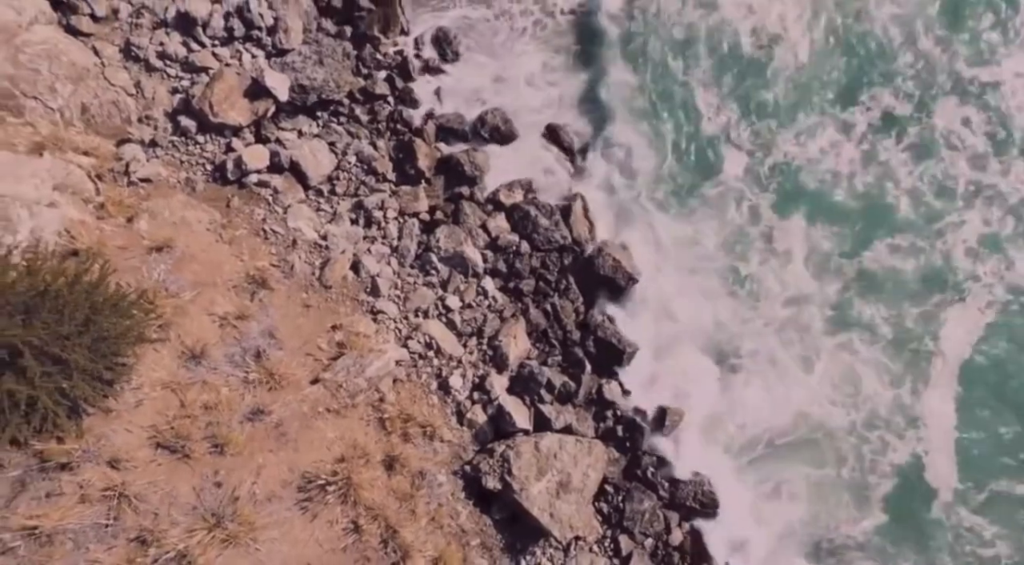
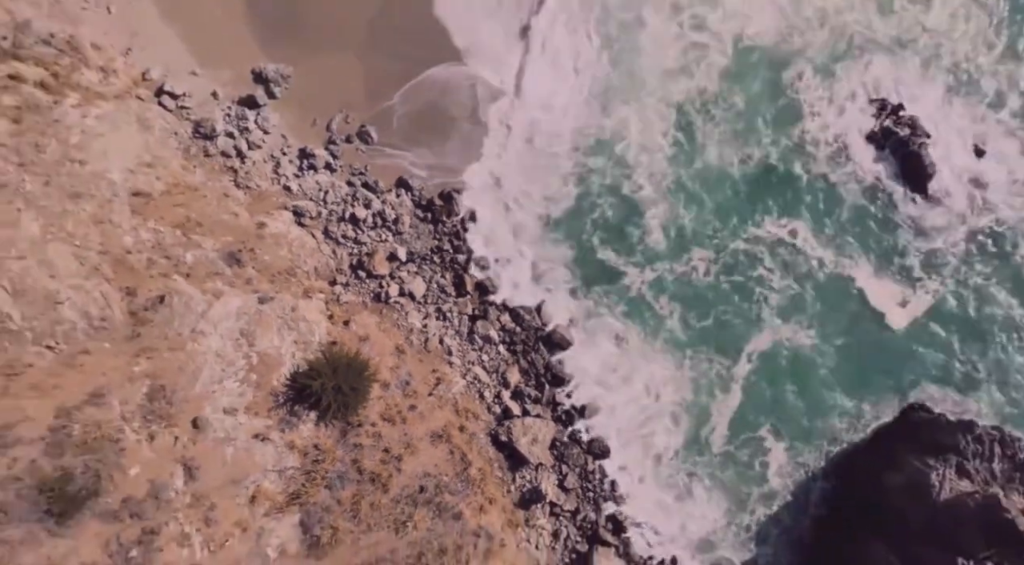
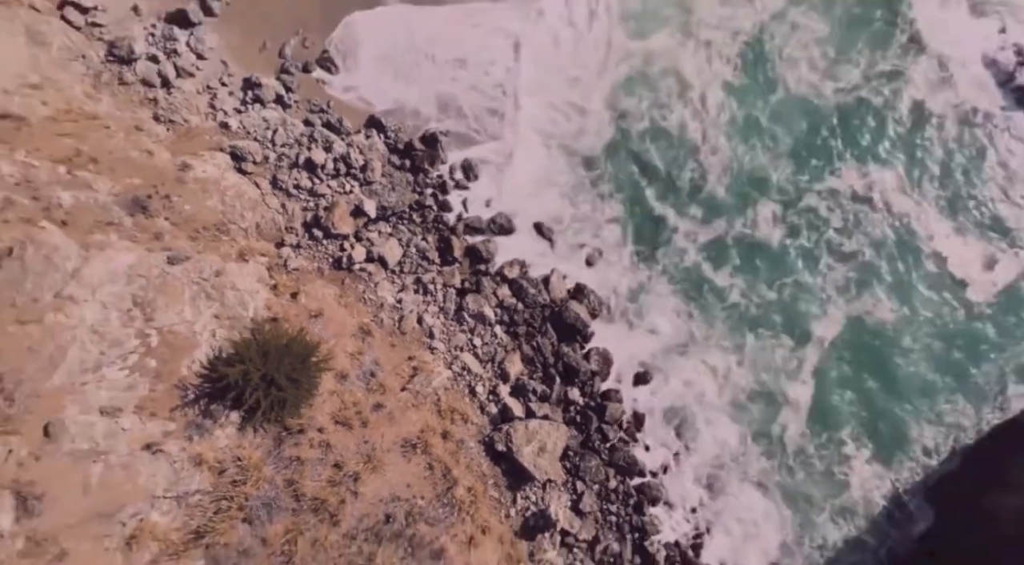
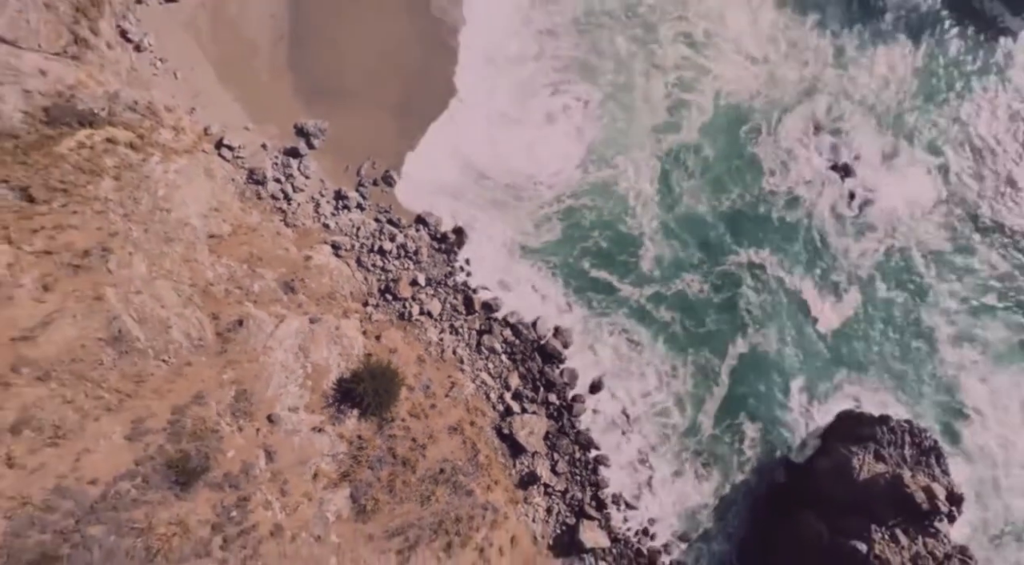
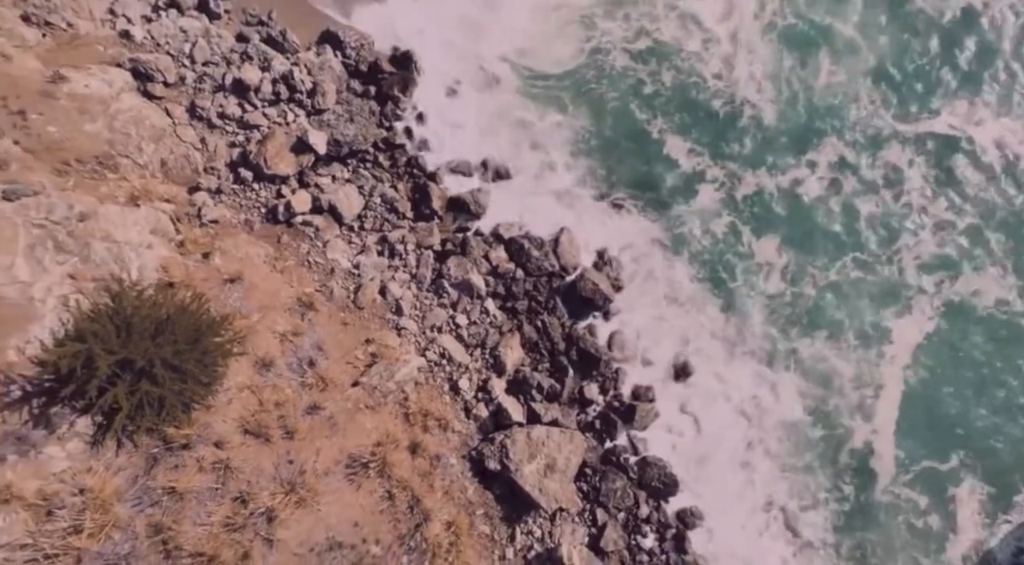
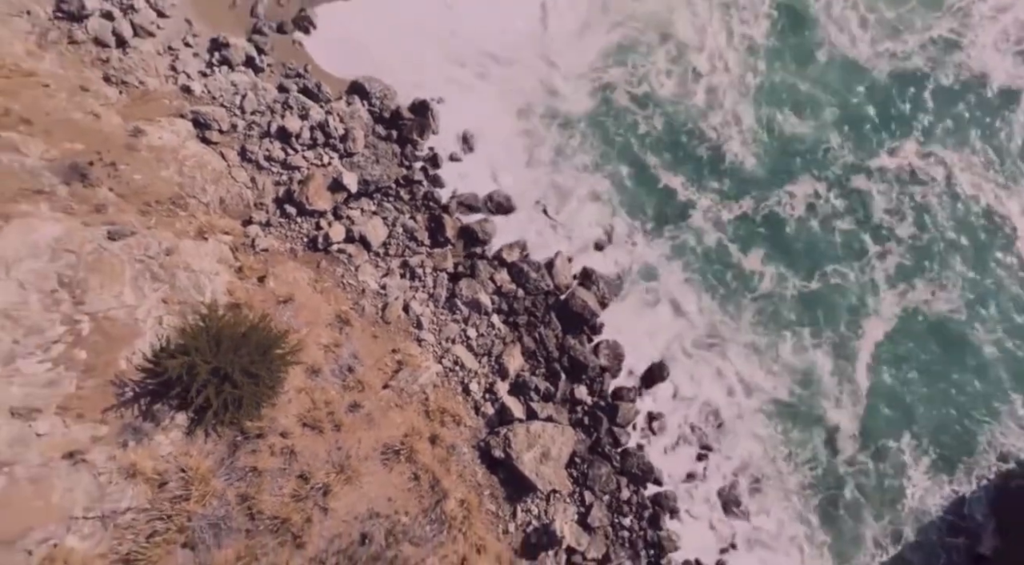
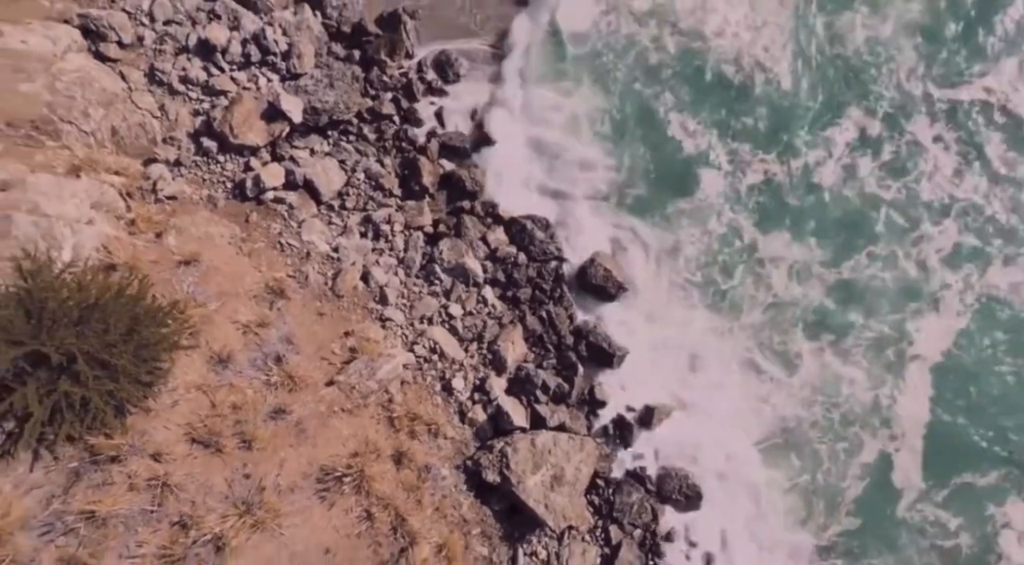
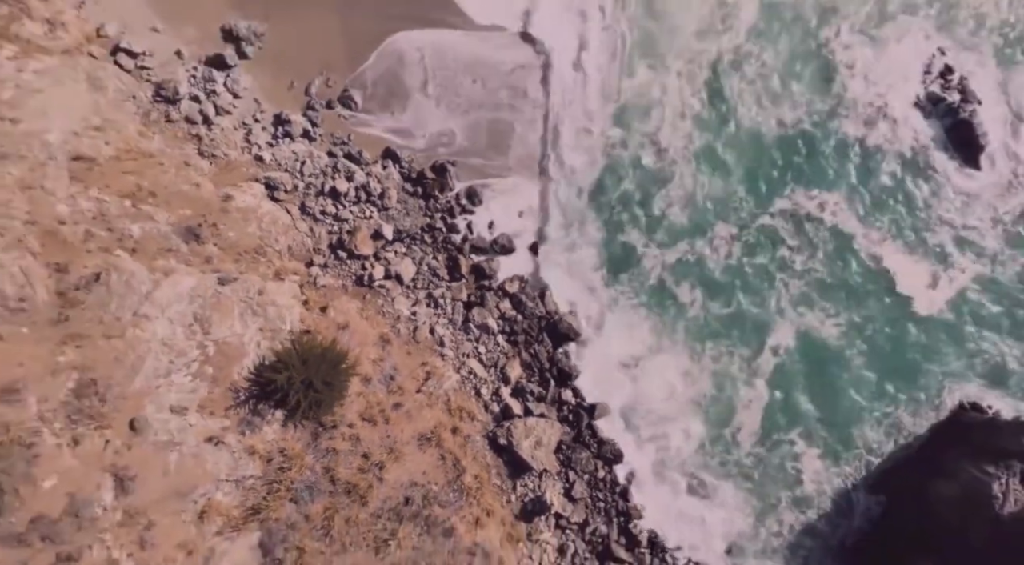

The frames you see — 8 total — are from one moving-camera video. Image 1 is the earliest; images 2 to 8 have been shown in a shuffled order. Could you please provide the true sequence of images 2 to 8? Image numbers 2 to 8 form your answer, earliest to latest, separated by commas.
7, 5, 6, 3, 8, 2, 4
